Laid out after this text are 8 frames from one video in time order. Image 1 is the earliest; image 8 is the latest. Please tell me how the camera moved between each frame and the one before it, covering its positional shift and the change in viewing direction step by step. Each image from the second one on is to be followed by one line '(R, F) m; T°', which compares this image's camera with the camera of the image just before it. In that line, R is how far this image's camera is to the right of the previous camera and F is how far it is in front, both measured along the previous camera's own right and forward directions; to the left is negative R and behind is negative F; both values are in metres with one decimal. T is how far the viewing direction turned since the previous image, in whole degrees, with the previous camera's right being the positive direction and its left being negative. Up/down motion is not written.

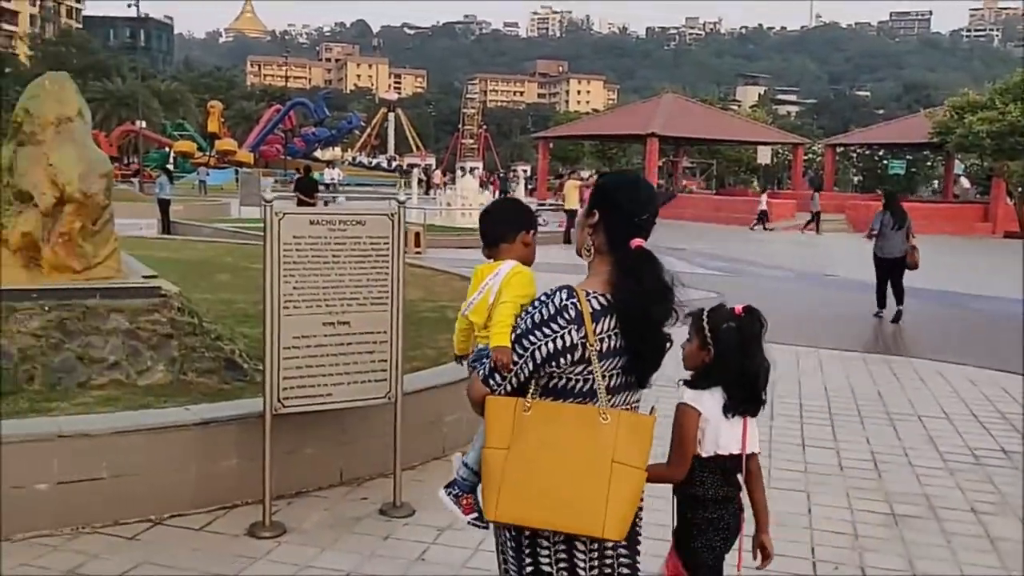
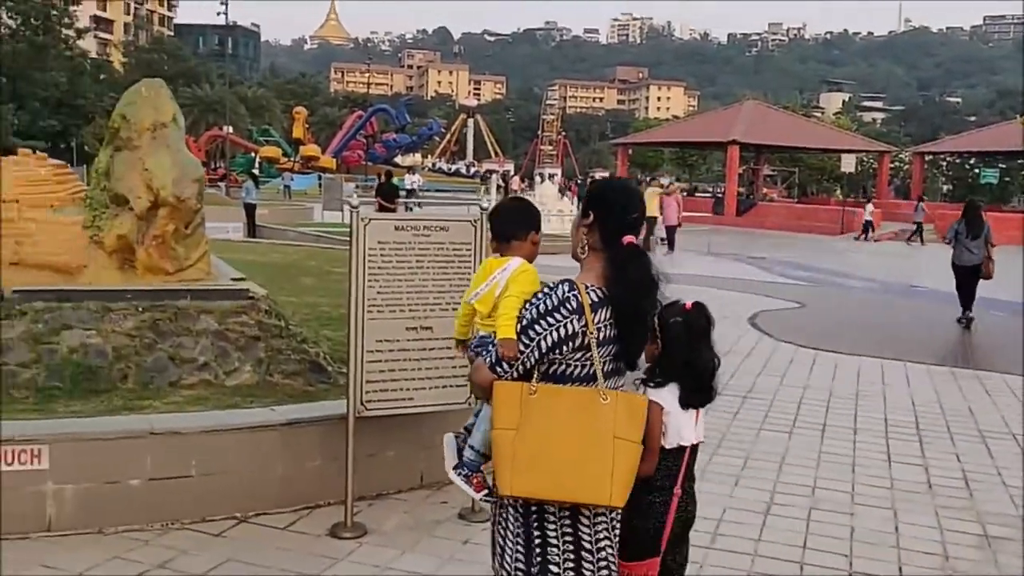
(0.0, 0.0) m; -4°
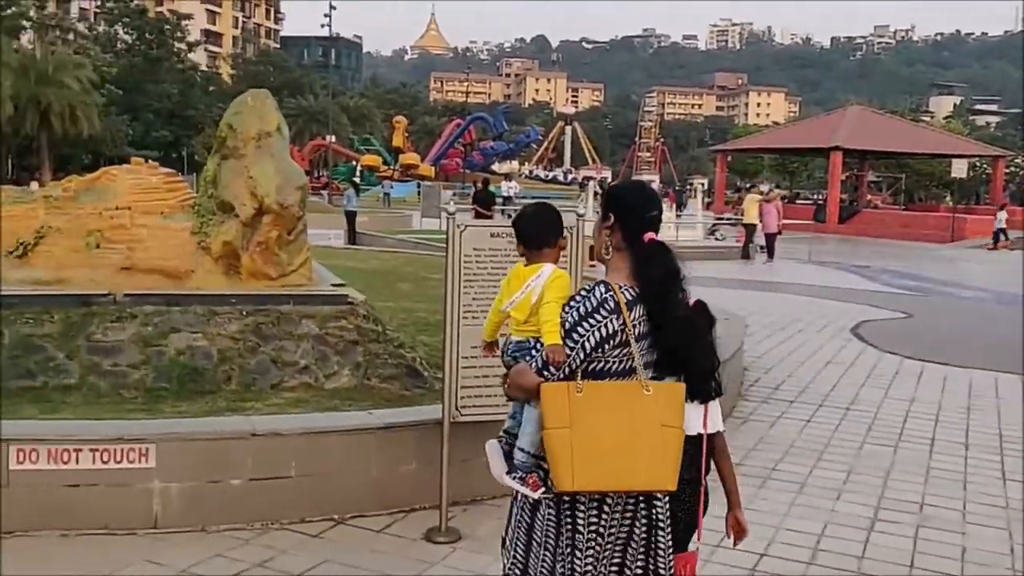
(0.0, 0.0) m; -5°
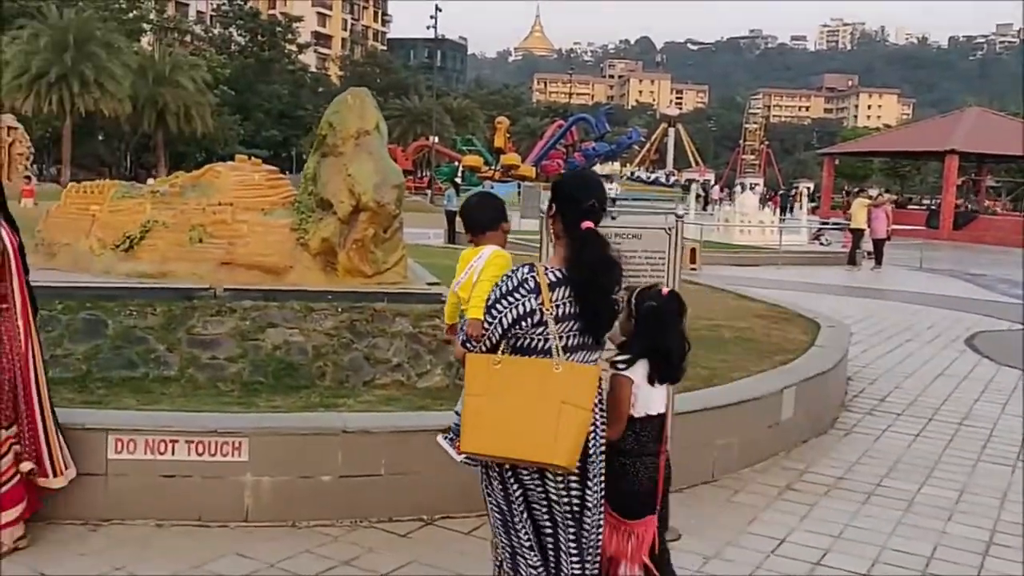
(0.0, +0.1) m; -6°
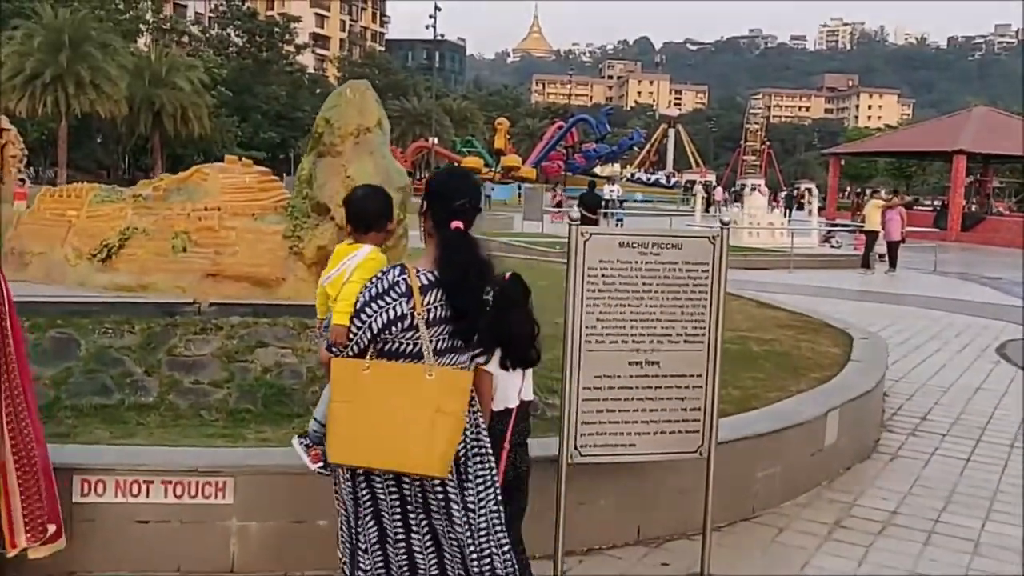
(-0.1, +0.6) m; 0°
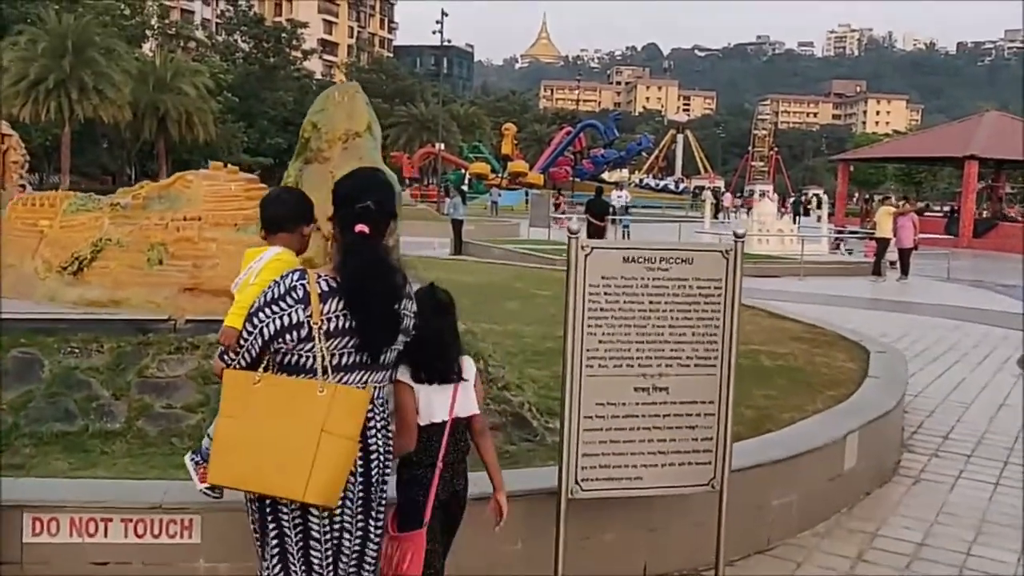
(+0.1, +0.4) m; 0°
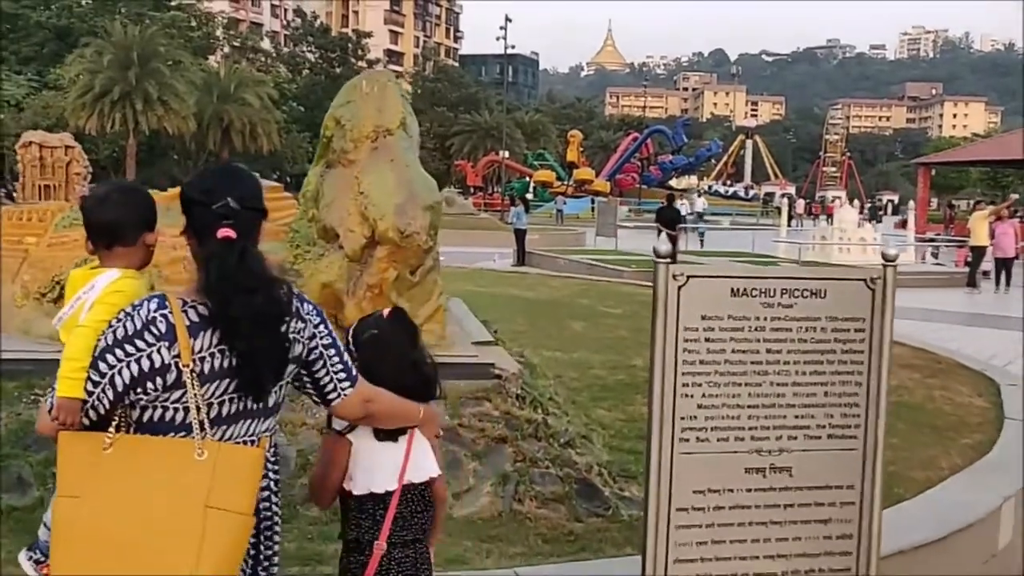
(0.0, +1.0) m; -4°
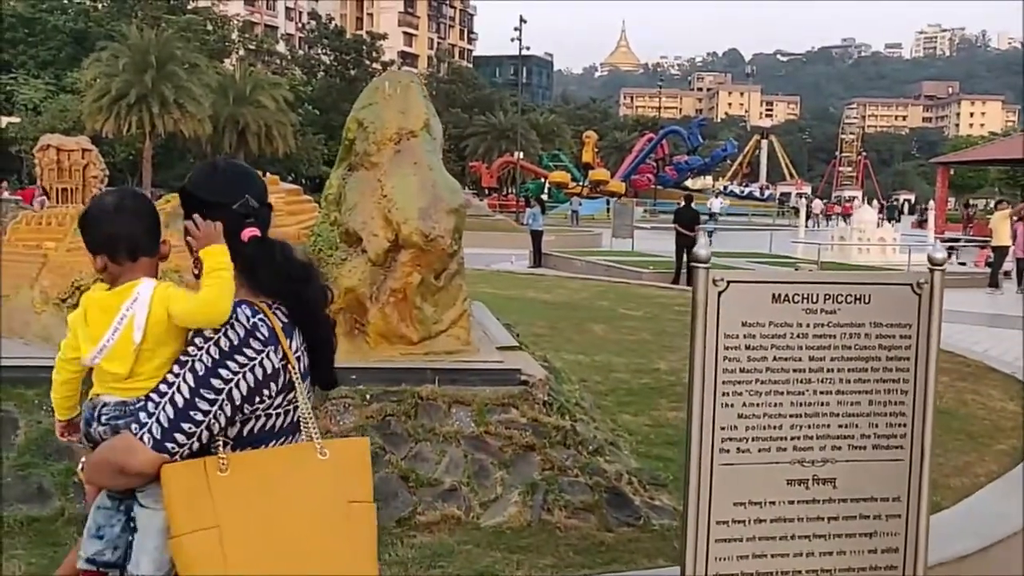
(-0.1, +0.1) m; -1°
